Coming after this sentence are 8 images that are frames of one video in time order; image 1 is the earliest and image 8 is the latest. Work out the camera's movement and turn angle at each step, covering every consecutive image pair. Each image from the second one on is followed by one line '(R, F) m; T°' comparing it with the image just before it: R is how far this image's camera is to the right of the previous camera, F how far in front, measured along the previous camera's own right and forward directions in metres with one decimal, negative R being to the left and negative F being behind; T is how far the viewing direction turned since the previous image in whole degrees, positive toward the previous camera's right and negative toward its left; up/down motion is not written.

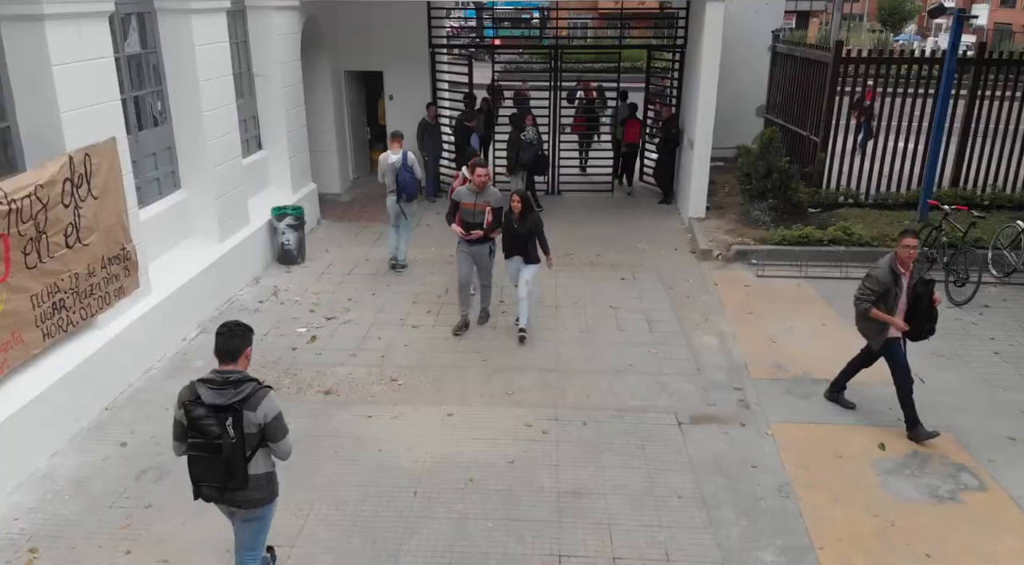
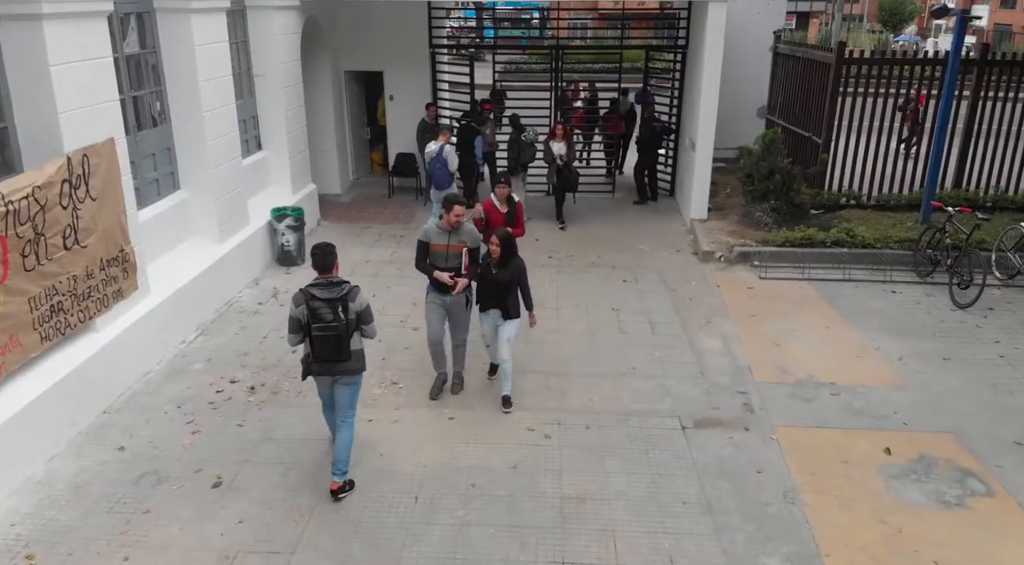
(0.0, +0.1) m; 0°
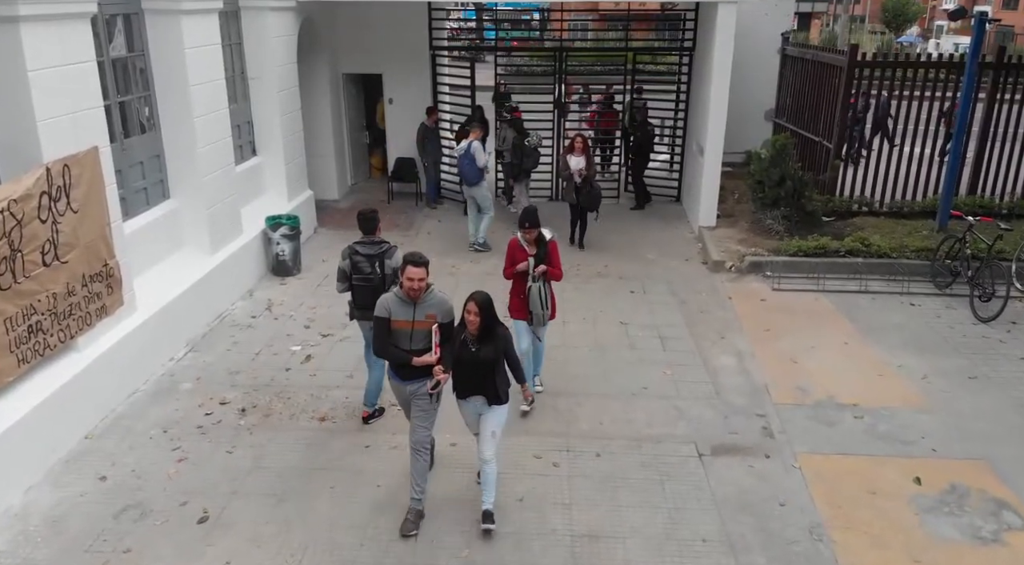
(0.0, +0.3) m; 0°
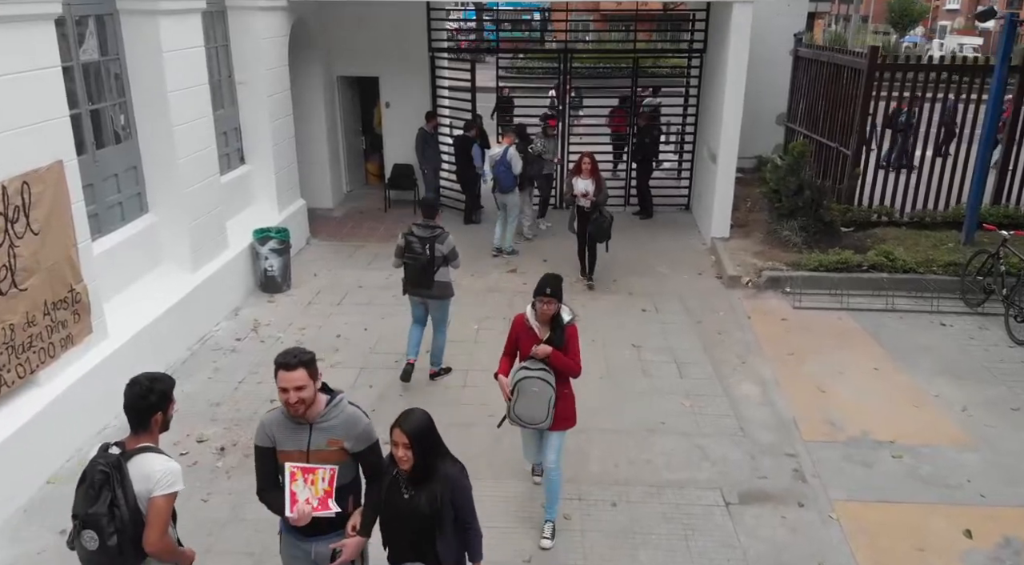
(0.0, +0.5) m; 0°
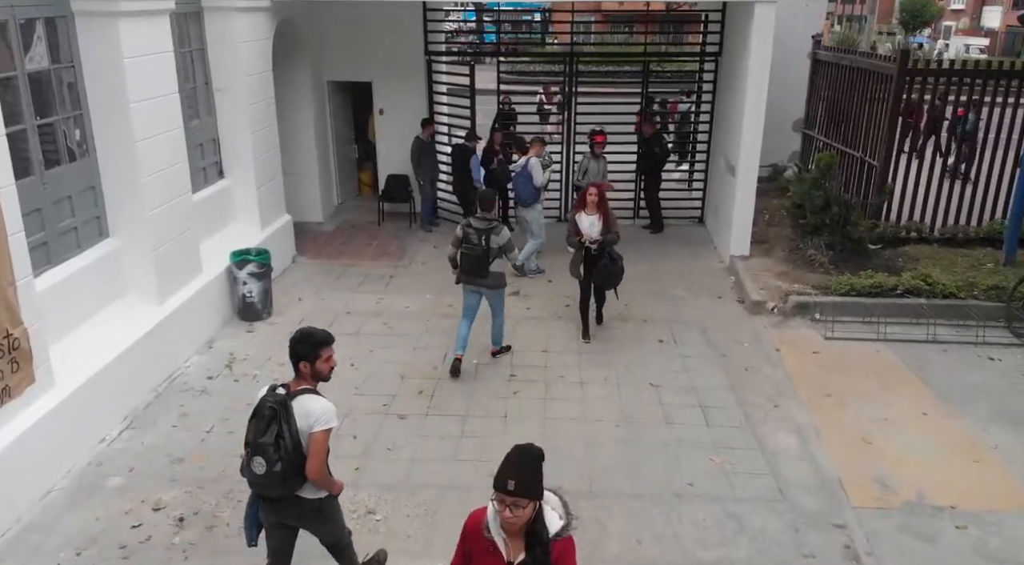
(0.0, +0.7) m; 0°
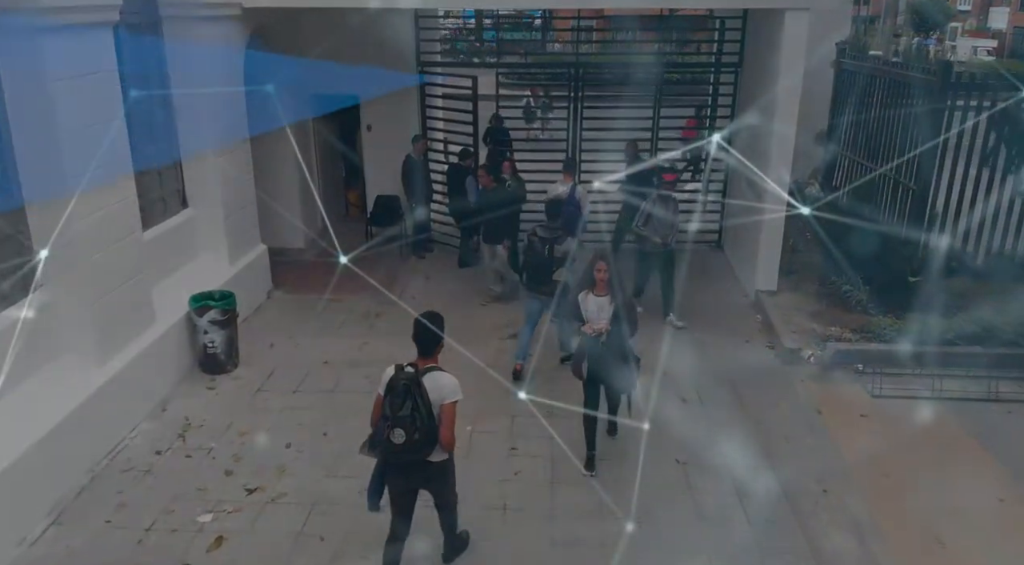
(0.0, +0.9) m; 0°
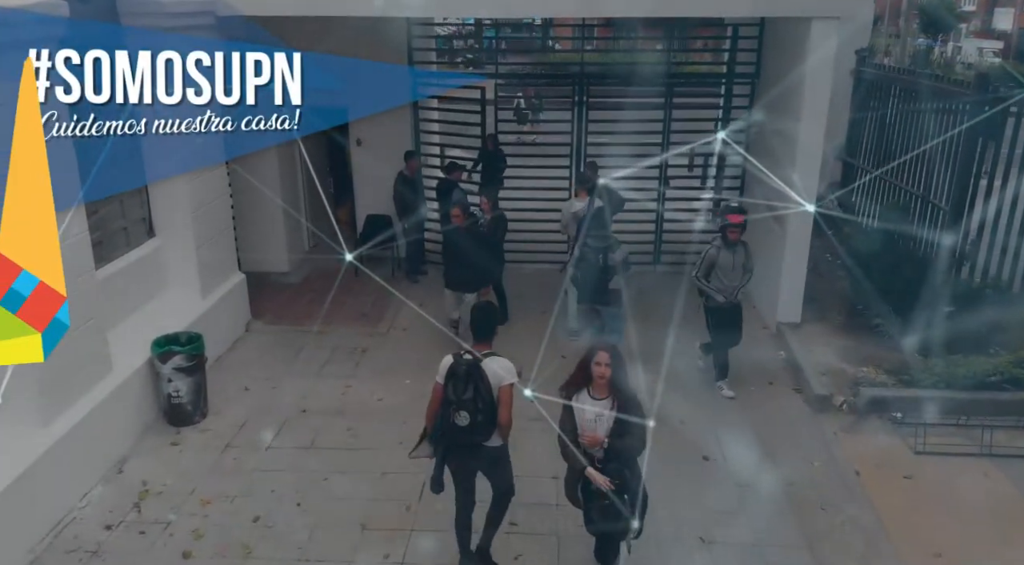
(0.0, +0.7) m; 0°
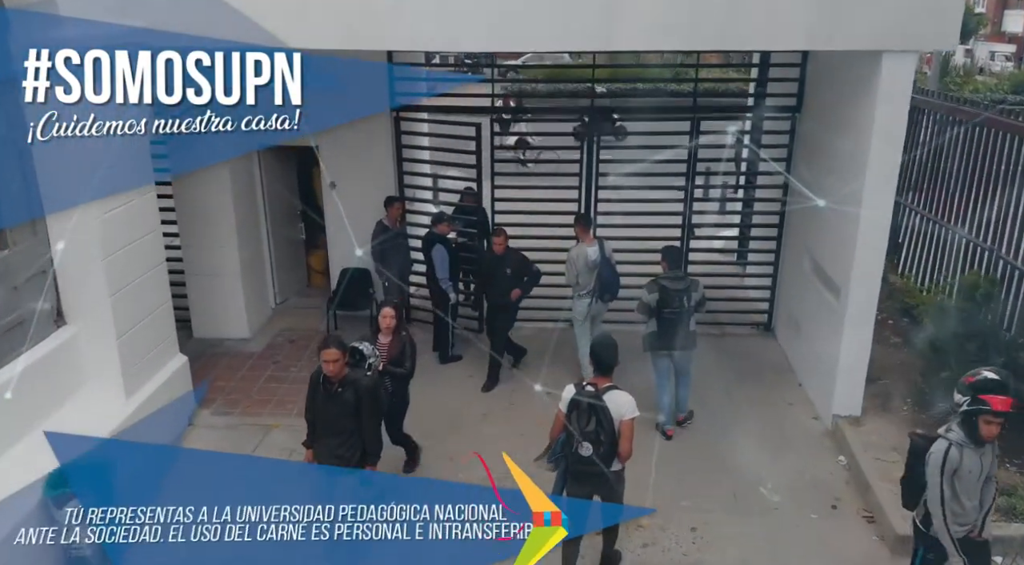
(0.0, +1.3) m; 0°
